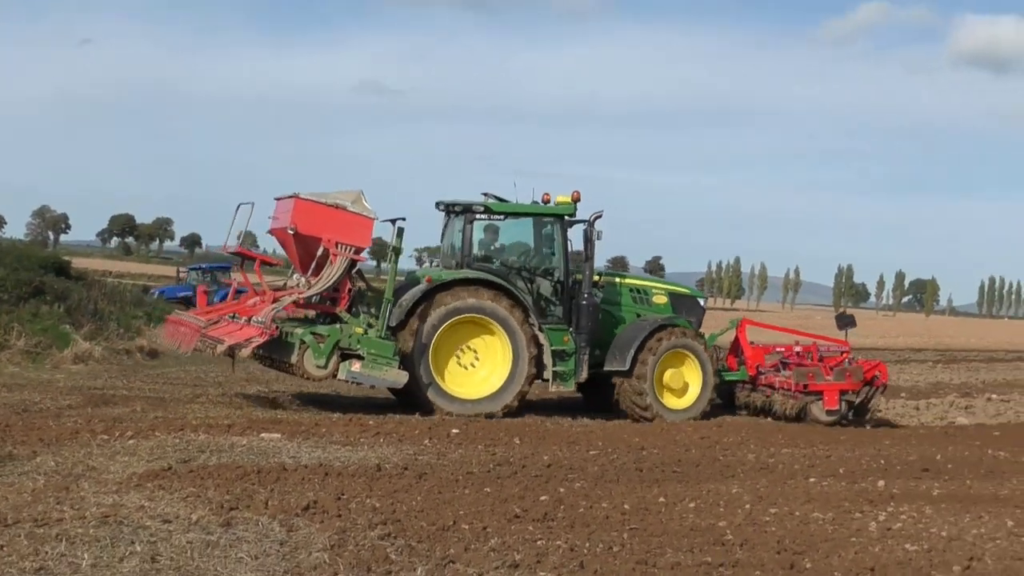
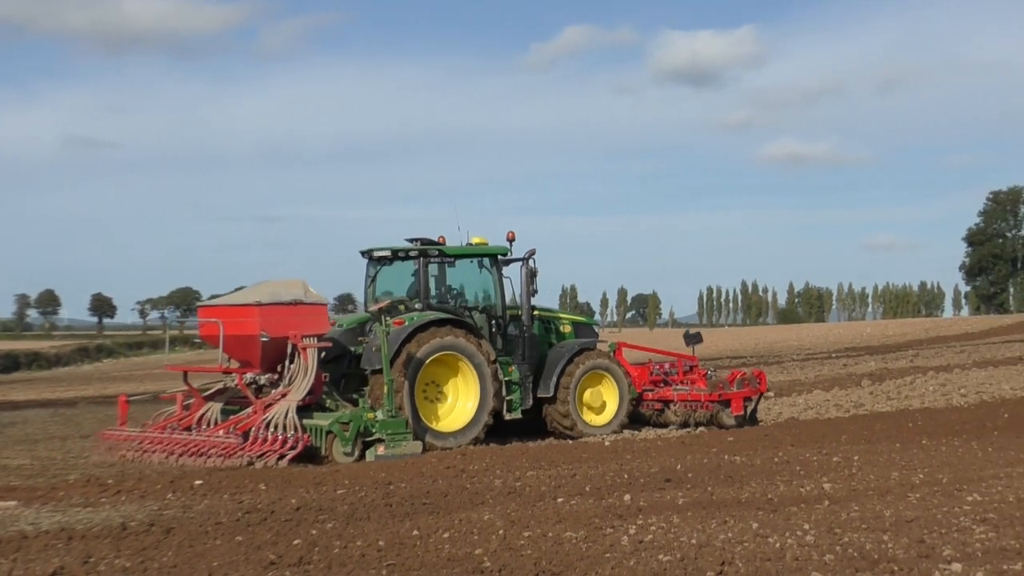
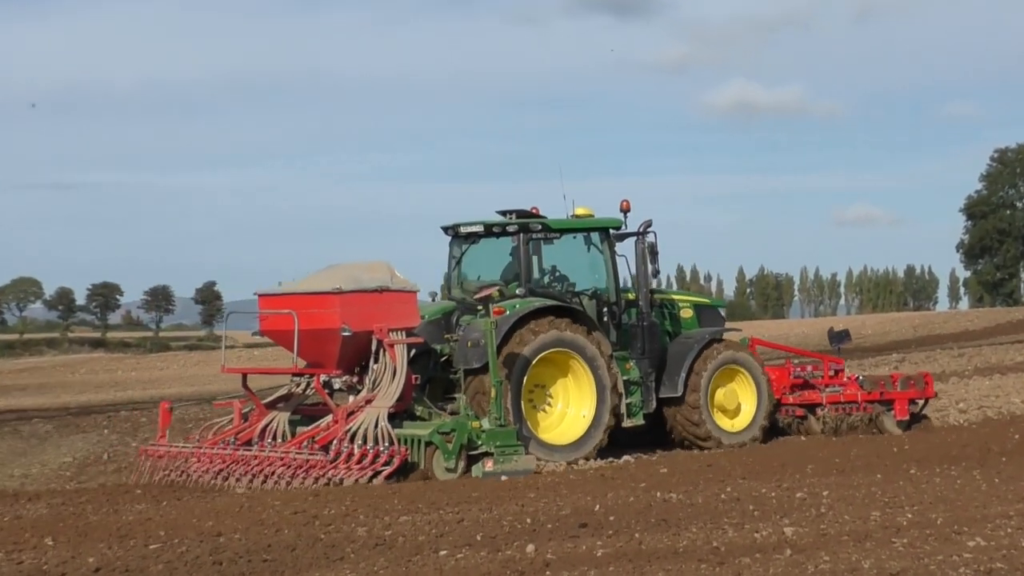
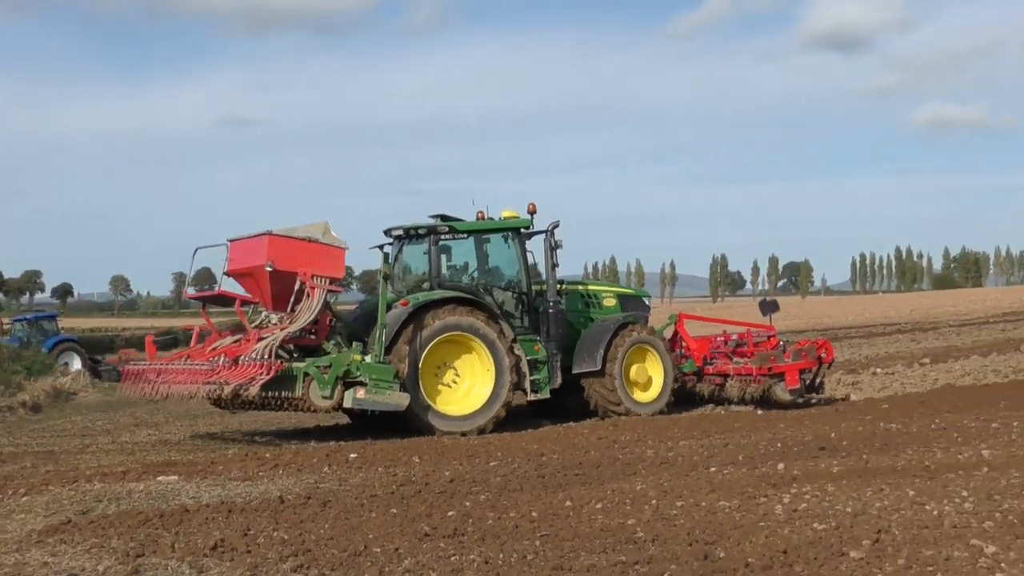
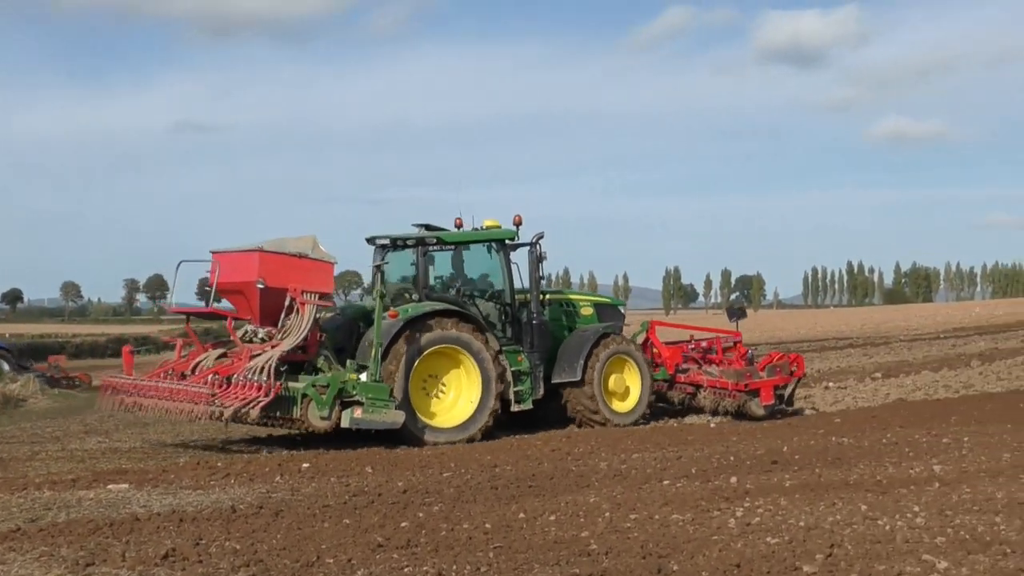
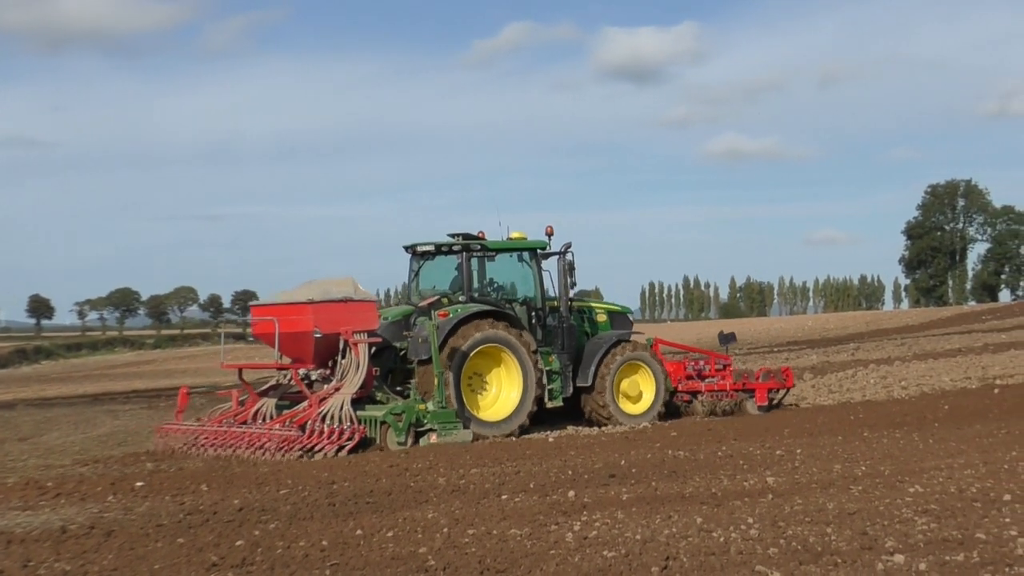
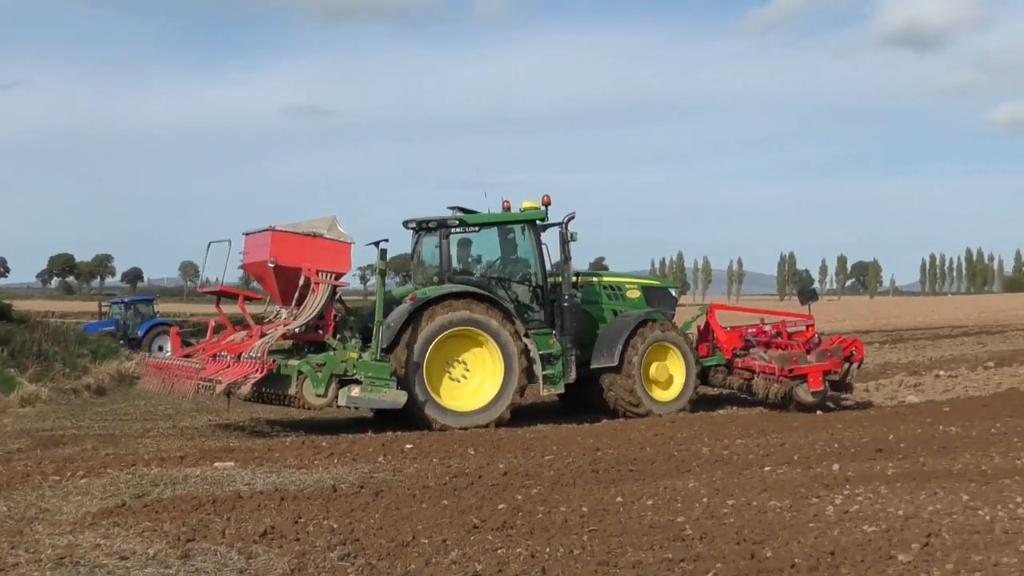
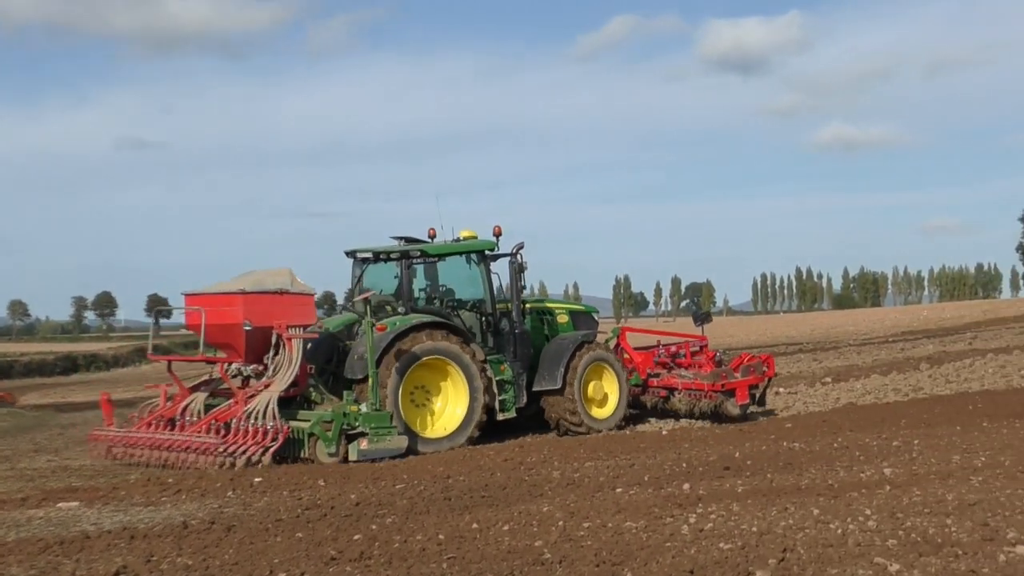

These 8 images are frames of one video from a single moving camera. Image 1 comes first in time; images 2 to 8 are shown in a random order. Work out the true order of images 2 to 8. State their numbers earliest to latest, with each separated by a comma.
7, 4, 5, 8, 2, 6, 3
